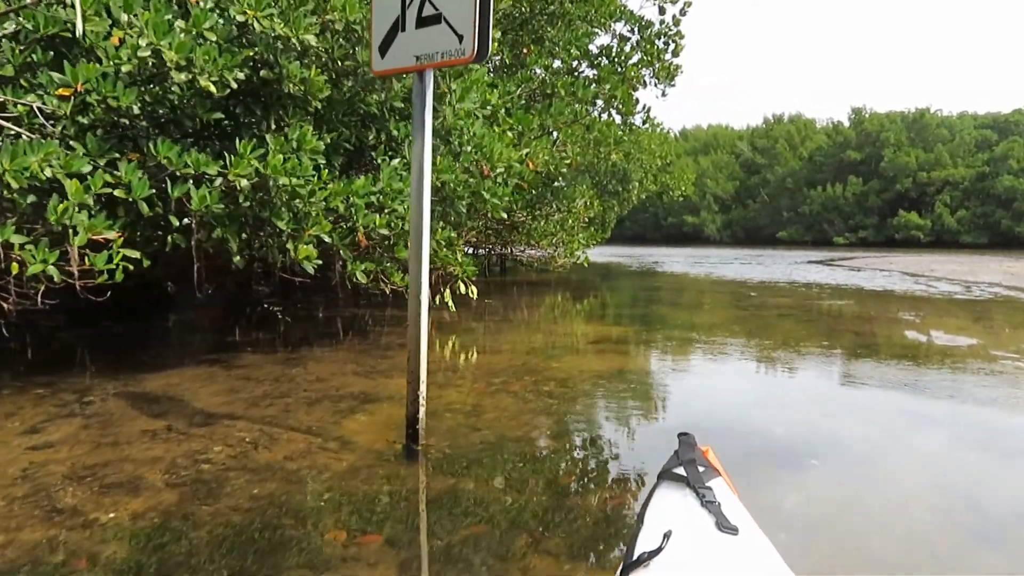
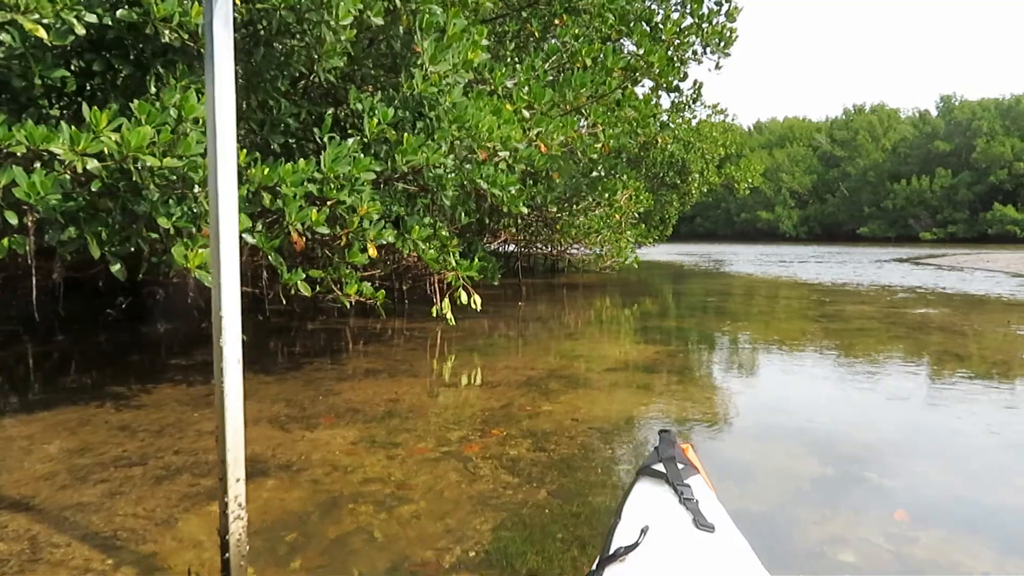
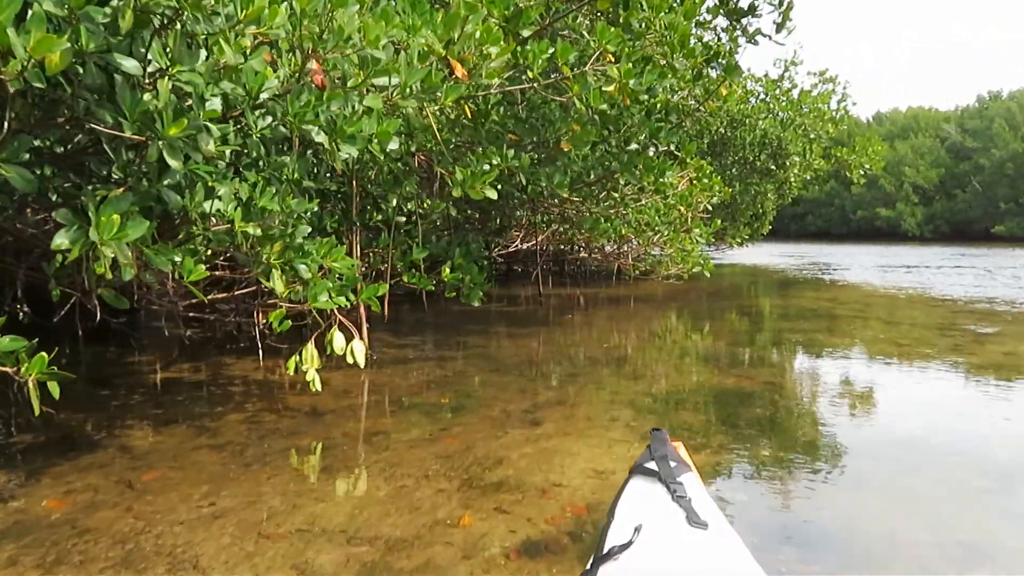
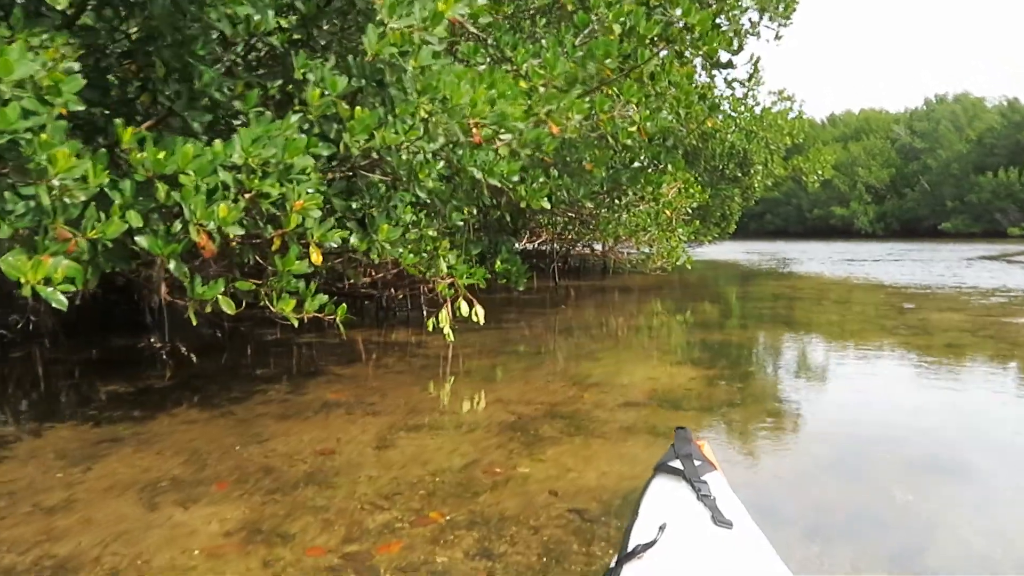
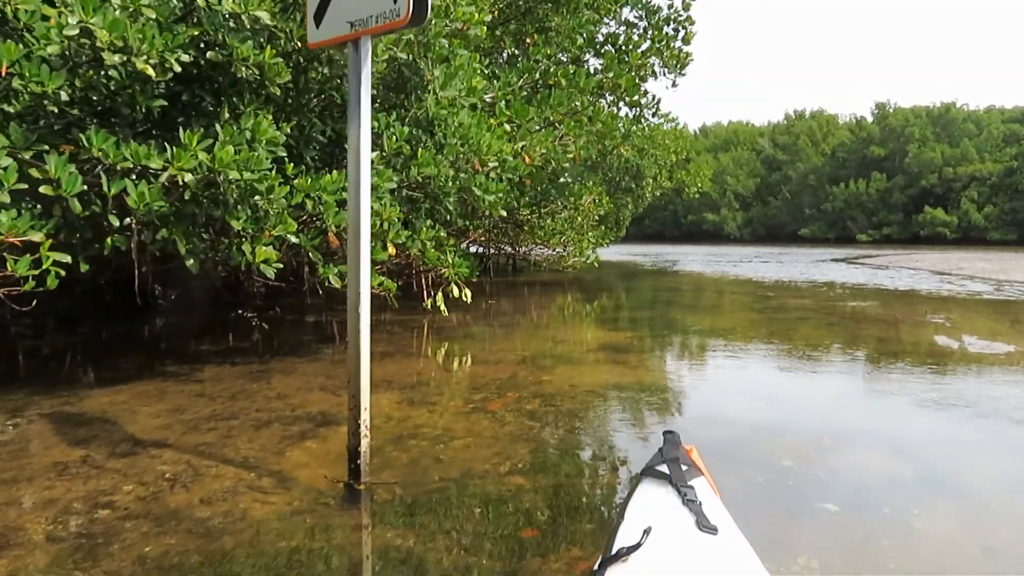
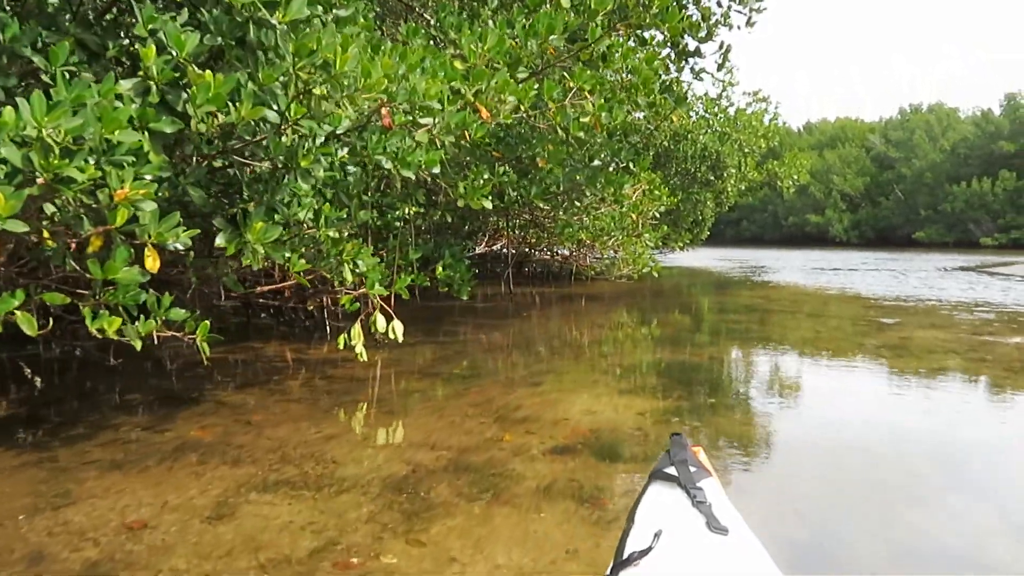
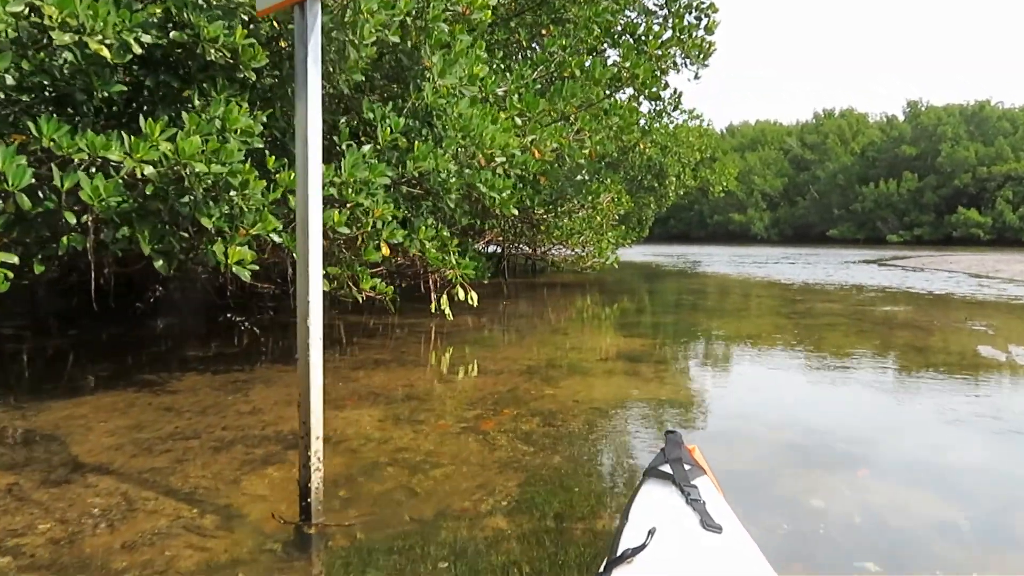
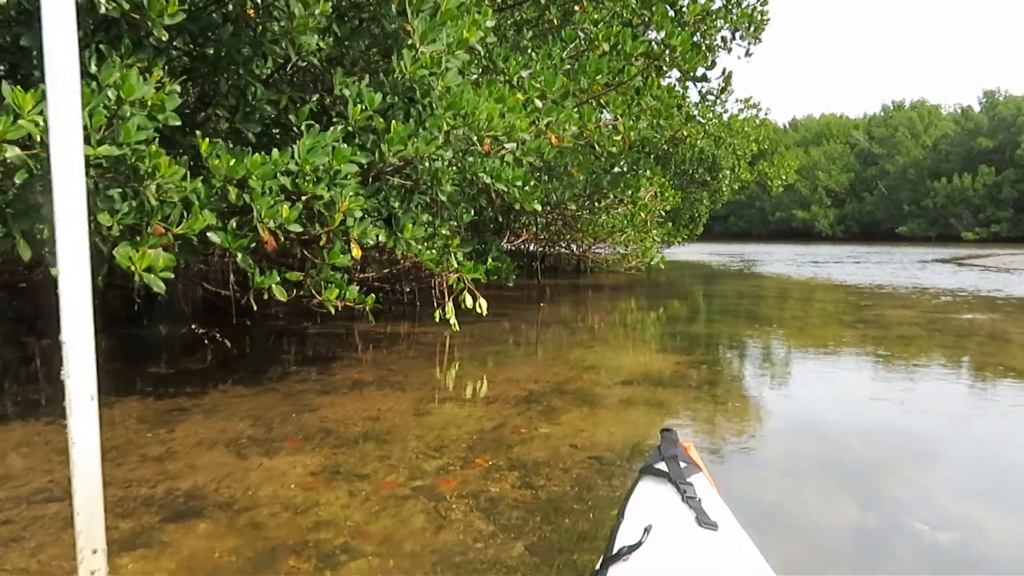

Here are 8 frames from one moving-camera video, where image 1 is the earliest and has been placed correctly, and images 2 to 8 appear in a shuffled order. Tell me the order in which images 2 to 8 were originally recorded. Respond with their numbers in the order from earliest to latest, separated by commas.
5, 7, 2, 8, 4, 6, 3
